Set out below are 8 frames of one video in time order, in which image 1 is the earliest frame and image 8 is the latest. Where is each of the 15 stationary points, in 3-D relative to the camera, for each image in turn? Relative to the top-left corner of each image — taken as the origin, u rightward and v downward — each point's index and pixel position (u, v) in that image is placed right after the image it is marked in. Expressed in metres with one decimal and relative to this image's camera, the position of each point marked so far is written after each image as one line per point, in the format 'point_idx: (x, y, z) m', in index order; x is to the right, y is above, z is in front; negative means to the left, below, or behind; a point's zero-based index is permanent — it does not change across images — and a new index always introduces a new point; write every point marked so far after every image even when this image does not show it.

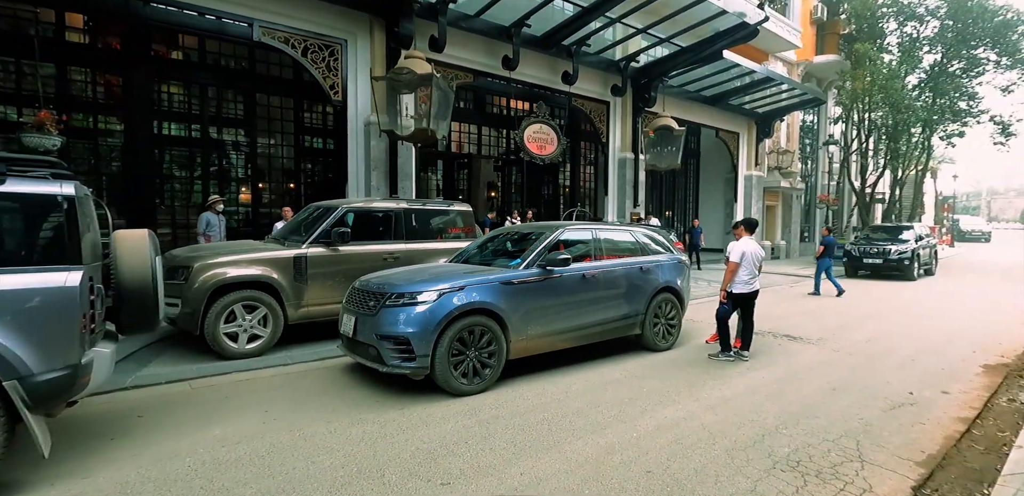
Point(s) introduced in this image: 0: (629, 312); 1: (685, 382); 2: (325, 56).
0: (+1.4, -0.8, +6.0) m
1: (+1.7, -1.4, +5.2) m
2: (-3.6, +3.7, +9.8) m
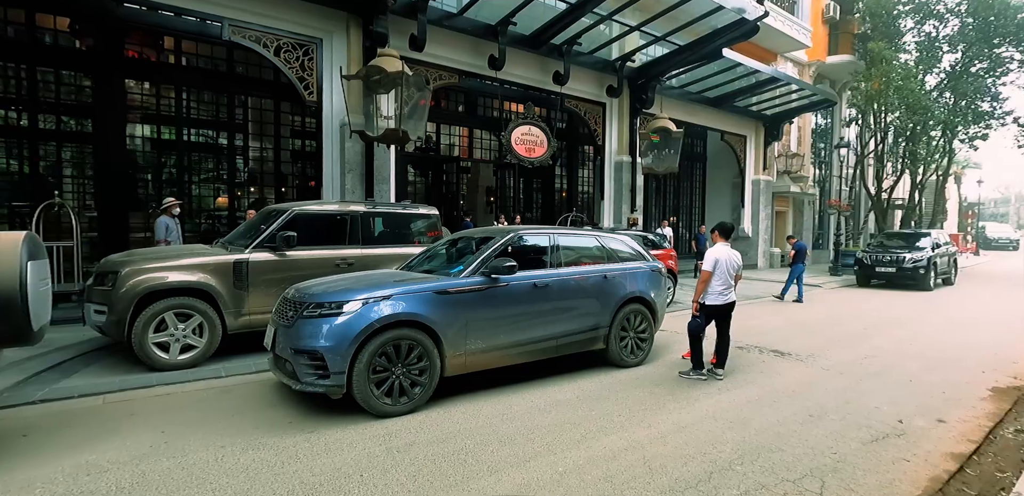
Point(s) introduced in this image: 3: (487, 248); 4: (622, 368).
0: (+0.8, -0.8, +5.4) m
1: (+1.2, -1.4, +4.6) m
2: (-4.0, +3.6, +9.5) m
3: (-0.3, 0.0, +5.1) m
4: (+1.2, -1.4, +5.7) m
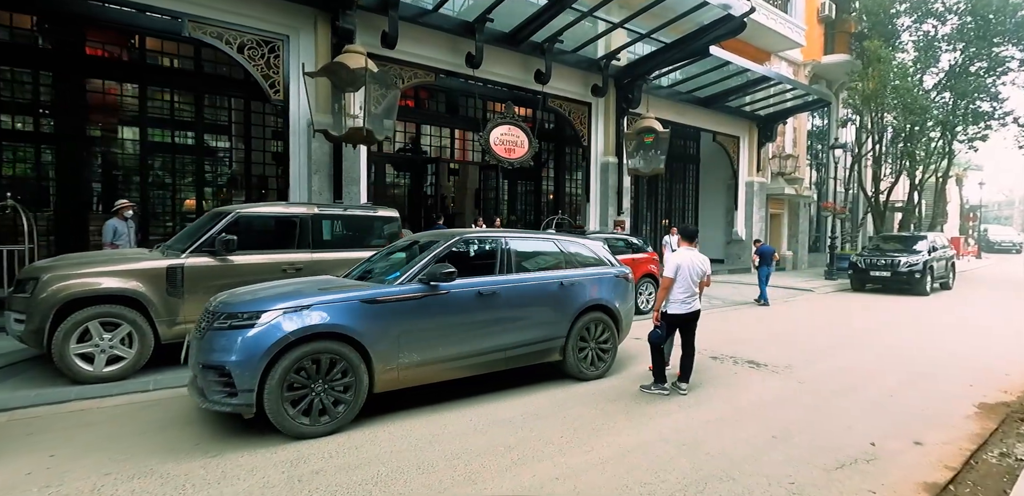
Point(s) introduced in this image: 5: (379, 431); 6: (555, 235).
0: (+0.3, -0.9, +5.1) m
1: (+0.7, -1.5, +4.3) m
2: (-4.5, +3.5, +9.2) m
3: (-0.8, -0.1, +4.7) m
4: (+0.7, -1.4, +5.3) m
5: (-1.0, -1.4, +4.0) m
6: (+0.5, +0.1, +5.7) m
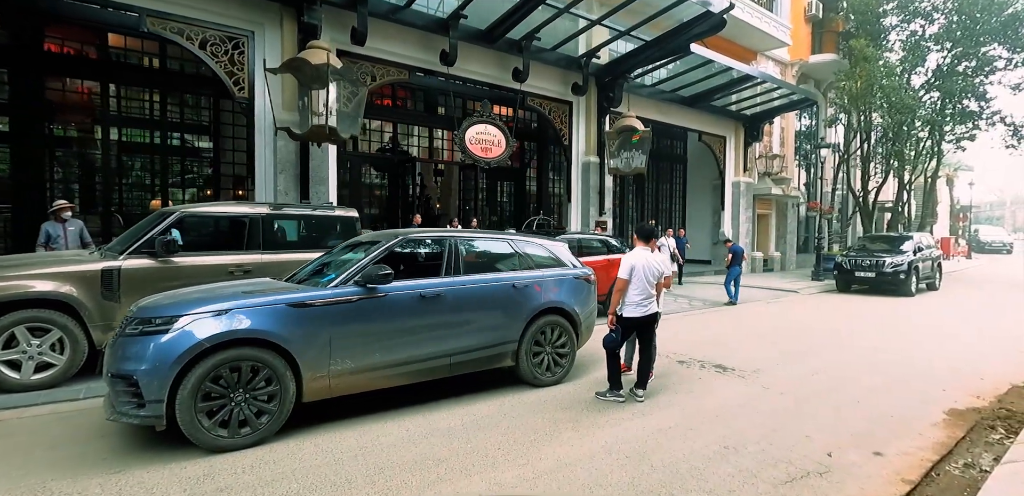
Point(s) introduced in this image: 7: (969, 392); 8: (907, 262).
0: (-0.2, -0.9, +4.8) m
1: (+0.2, -1.5, +4.0) m
2: (-5.0, +3.5, +9.0) m
3: (-1.3, -0.1, +4.4) m
4: (+0.2, -1.4, +5.1) m
5: (-1.5, -1.4, +3.7) m
6: (0.0, +0.1, +5.4) m
7: (+4.9, -1.5, +5.4) m
8: (+10.6, -0.4, +13.7) m
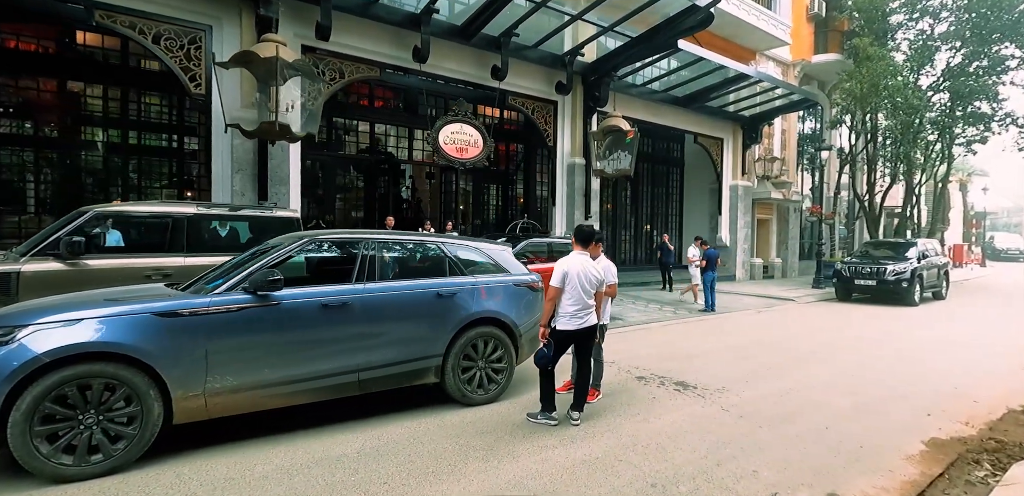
0: (-0.8, -0.9, +4.3) m
1: (-0.5, -1.5, +3.5) m
2: (-5.6, +3.5, +8.6) m
3: (-1.9, -0.1, +4.0) m
4: (-0.4, -1.4, +4.6) m
5: (-2.2, -1.4, +3.2) m
6: (-0.7, +0.1, +5.0) m
7: (+4.2, -1.6, +4.8) m
8: (+10.2, -0.6, +12.9) m
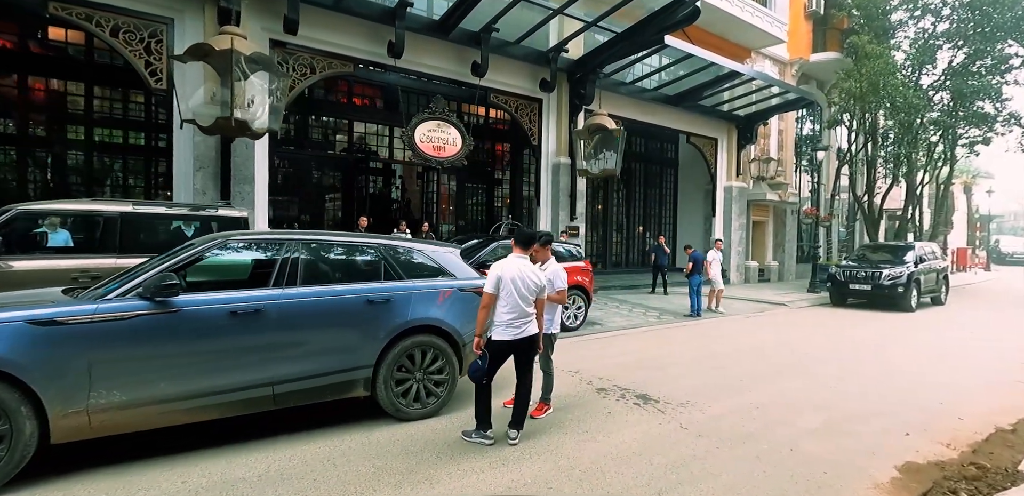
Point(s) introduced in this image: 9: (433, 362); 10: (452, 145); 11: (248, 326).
0: (-1.4, -0.9, +4.0) m
1: (-1.0, -1.5, +3.2) m
2: (-6.0, +3.4, +8.3) m
3: (-2.5, -0.1, +3.6) m
4: (-0.9, -1.5, +4.2) m
5: (-2.7, -1.4, +2.9) m
6: (-1.2, +0.1, +4.6) m
7: (+3.7, -1.6, +4.4) m
8: (+9.7, -0.6, +12.5) m
9: (-0.7, -1.0, +4.4) m
10: (-1.3, +2.2, +10.7) m
11: (-1.9, -0.6, +3.6) m
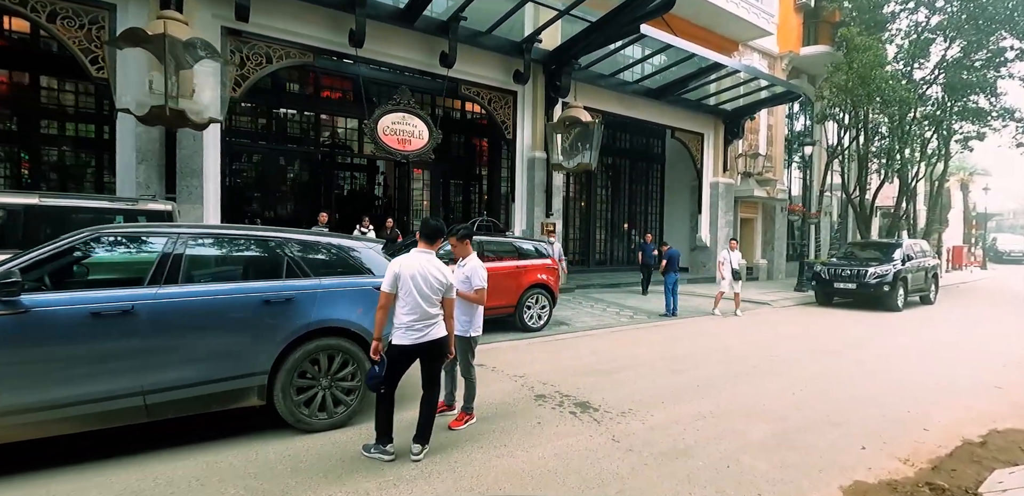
0: (-2.0, -0.9, +3.6) m
1: (-1.7, -1.5, +2.8) m
2: (-6.7, +3.5, +7.9) m
3: (-3.1, 0.0, +3.2) m
4: (-1.6, -1.4, +3.8) m
5: (-3.4, -1.4, +2.5) m
6: (-1.8, +0.1, +4.2) m
7: (+3.0, -1.6, +4.0) m
8: (+9.1, -0.6, +12.1) m
9: (-1.3, -0.9, +4.0) m
10: (-1.9, +2.2, +10.3) m
11: (-2.5, -0.5, +3.3) m
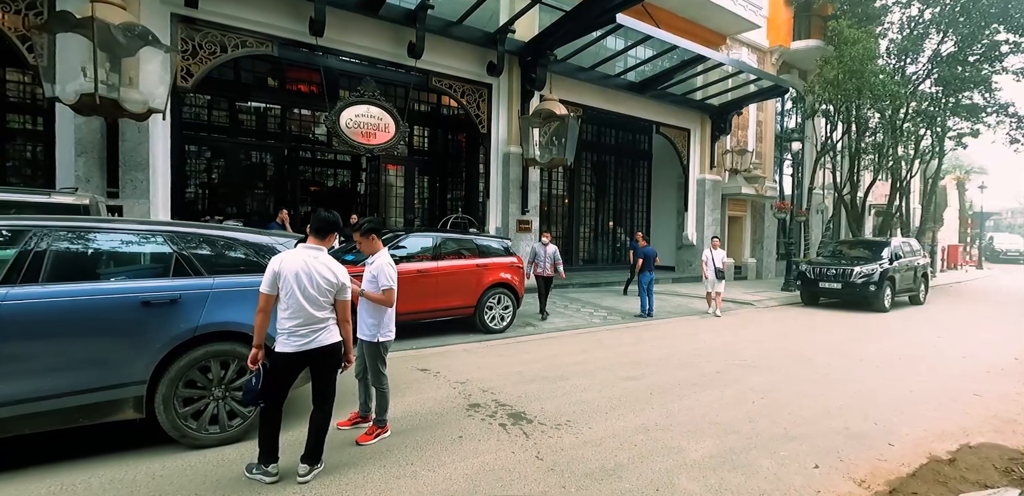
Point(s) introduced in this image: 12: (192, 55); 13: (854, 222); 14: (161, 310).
0: (-2.6, -0.9, +3.2) m
1: (-2.3, -1.4, +2.4) m
2: (-7.3, +3.5, +7.5) m
3: (-3.7, 0.0, +2.9) m
4: (-2.2, -1.4, +3.4) m
5: (-4.0, -1.4, +2.1) m
6: (-2.4, +0.2, +3.8) m
7: (+2.4, -1.6, +3.6) m
8: (+8.5, -0.6, +11.7) m
9: (-2.0, -0.9, +3.6) m
10: (-2.5, +2.3, +9.9) m
11: (-3.1, -0.5, +2.9) m
12: (-5.4, +3.3, +8.6) m
13: (+11.9, +0.9, +17.6) m
14: (-2.3, -0.4, +3.4) m
